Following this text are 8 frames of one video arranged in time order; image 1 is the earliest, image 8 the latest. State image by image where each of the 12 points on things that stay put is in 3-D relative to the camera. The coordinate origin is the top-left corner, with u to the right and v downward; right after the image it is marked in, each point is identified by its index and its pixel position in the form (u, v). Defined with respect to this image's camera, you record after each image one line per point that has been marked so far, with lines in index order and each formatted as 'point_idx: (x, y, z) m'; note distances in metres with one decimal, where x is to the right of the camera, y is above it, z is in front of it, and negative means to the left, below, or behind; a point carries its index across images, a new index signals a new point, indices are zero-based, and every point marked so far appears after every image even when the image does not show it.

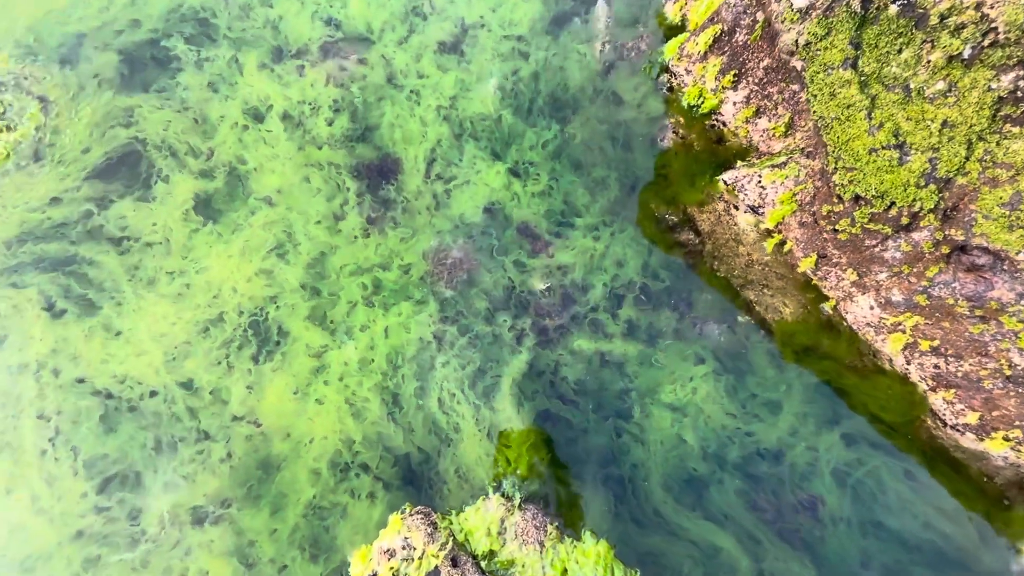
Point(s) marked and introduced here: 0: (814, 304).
0: (+3.2, -0.3, +4.9) m
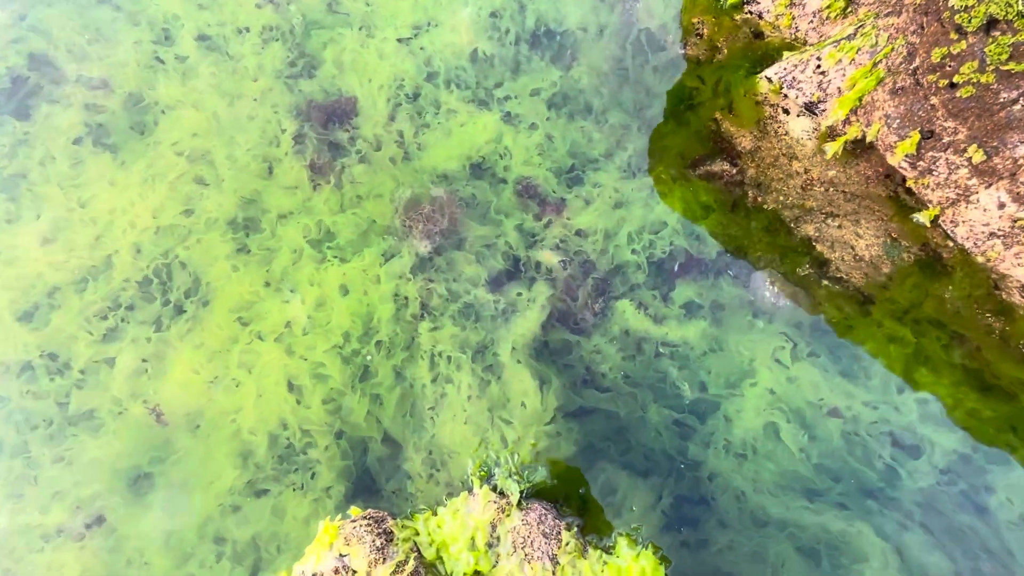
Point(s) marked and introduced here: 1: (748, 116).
0: (+3.1, +0.4, +3.7) m
1: (+2.1, +1.5, +4.2) m
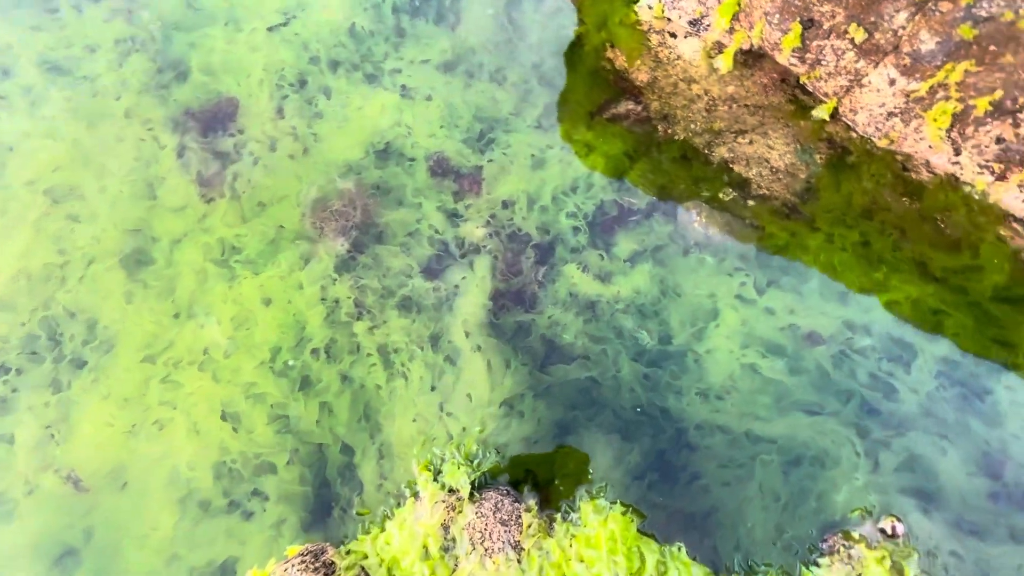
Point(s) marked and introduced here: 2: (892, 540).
0: (+2.3, +1.2, +3.6) m
1: (+1.1, +2.1, +4.1) m
2: (+2.1, -1.4, +2.7) m
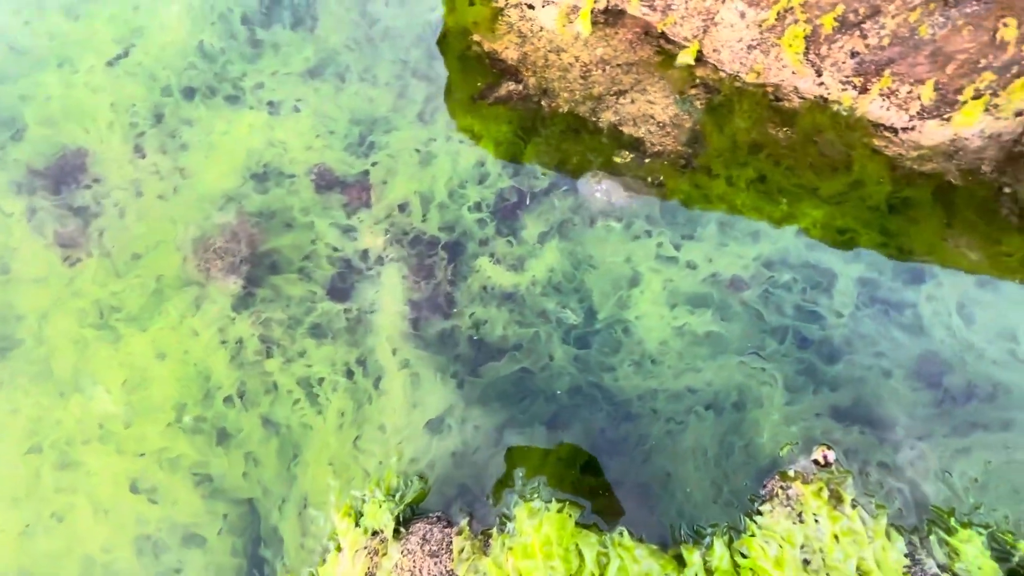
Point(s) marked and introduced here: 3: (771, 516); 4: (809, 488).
0: (+1.3, +1.6, +3.6) m
1: (-0.1, +2.2, +3.9) m
2: (+1.7, -1.0, +2.6) m
3: (+1.3, -1.2, +2.4) m
4: (+1.6, -1.1, +2.5) m
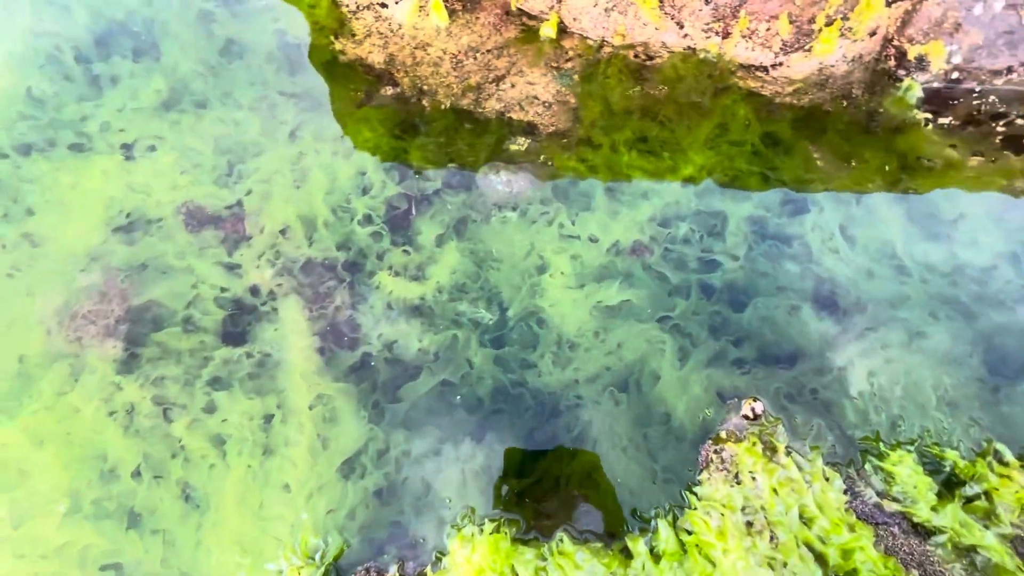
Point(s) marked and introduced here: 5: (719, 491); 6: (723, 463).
0: (+0.3, +1.8, +3.5) m
1: (-1.2, +2.0, +3.7) m
2: (+1.3, -0.7, +2.6) m
3: (+1.0, -1.0, +2.3) m
4: (+1.2, -0.8, +2.4) m
5: (+1.0, -1.0, +2.3) m
6: (+1.1, -0.9, +2.4) m
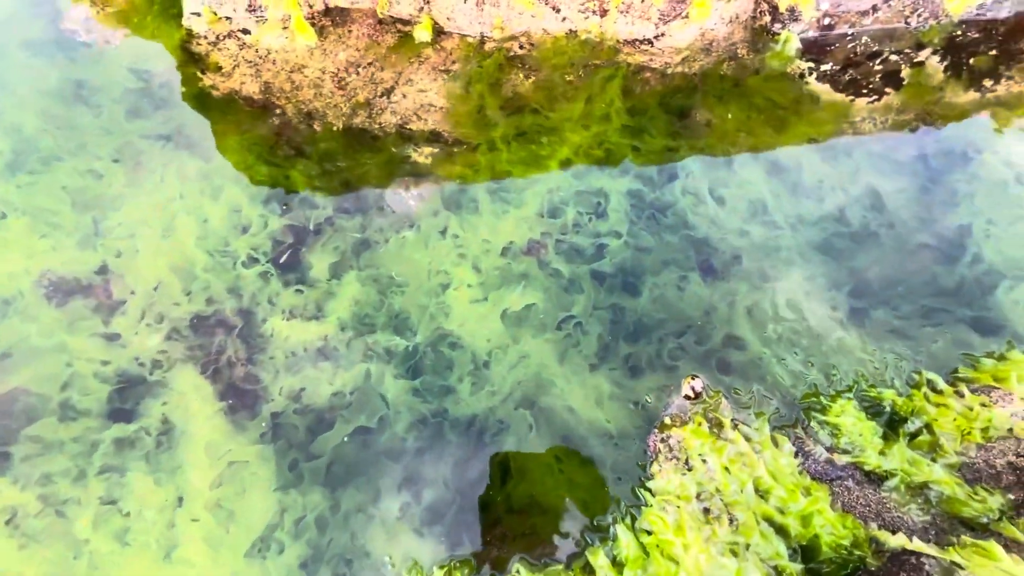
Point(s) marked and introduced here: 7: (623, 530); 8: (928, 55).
0: (-0.5, +1.7, +3.3) m
1: (-2.1, +1.6, +3.4) m
2: (+1.0, -0.6, +2.5) m
3: (+0.7, -0.9, +2.2) m
4: (+0.9, -0.7, +2.3) m
5: (+0.7, -0.9, +2.2) m
6: (+0.8, -0.8, +2.3) m
7: (+0.5, -1.1, +2.1) m
8: (+2.9, +1.6, +3.2) m
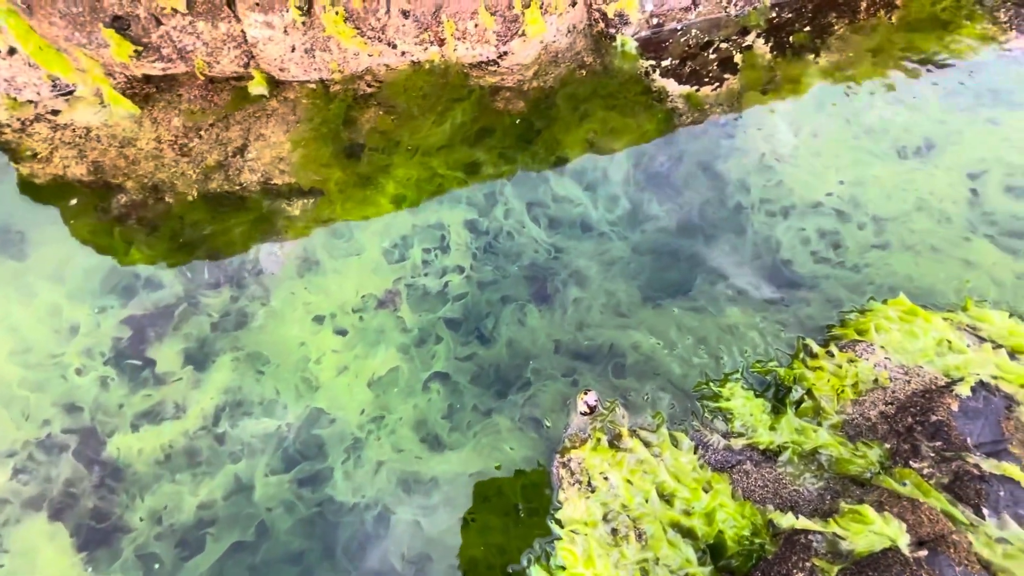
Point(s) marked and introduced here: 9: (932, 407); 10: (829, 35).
0: (-1.6, +1.2, +3.2) m
1: (-3.1, +0.9, +3.0) m
2: (+0.4, -0.7, +2.4) m
3: (+0.3, -1.0, +2.1) m
4: (+0.4, -0.8, +2.2) m
5: (+0.3, -1.0, +2.1) m
6: (+0.3, -0.9, +2.2) m
7: (+0.1, -1.2, +2.0) m
8: (+1.8, +1.8, +3.5) m
9: (+1.8, -0.5, +2.0) m
10: (+2.3, +1.9, +3.5) m
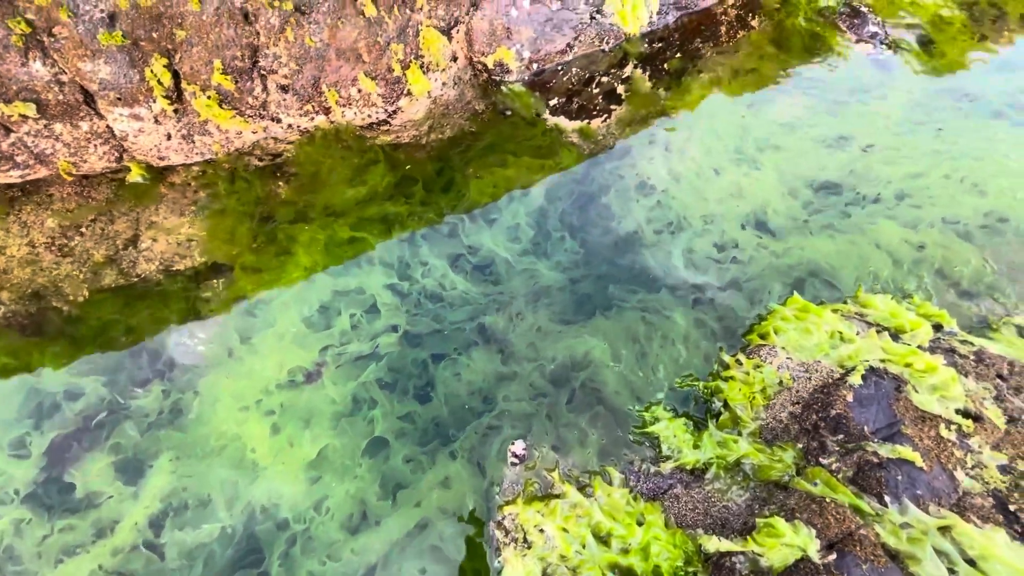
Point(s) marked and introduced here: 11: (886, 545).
0: (-2.2, +0.6, +3.0) m
1: (-3.7, +0.1, +2.8) m
2: (+0.1, -0.9, +2.4) m
3: (0.0, -1.2, +2.1) m
4: (0.0, -1.0, +2.2) m
5: (0.0, -1.2, +2.0) m
6: (0.0, -1.1, +2.1) m
7: (-0.1, -1.5, +1.9) m
8: (+0.9, +1.7, +3.7) m
9: (+1.4, -0.5, +2.1) m
10: (+1.5, +1.8, +3.7) m
11: (+1.4, -0.9, +1.7) m
